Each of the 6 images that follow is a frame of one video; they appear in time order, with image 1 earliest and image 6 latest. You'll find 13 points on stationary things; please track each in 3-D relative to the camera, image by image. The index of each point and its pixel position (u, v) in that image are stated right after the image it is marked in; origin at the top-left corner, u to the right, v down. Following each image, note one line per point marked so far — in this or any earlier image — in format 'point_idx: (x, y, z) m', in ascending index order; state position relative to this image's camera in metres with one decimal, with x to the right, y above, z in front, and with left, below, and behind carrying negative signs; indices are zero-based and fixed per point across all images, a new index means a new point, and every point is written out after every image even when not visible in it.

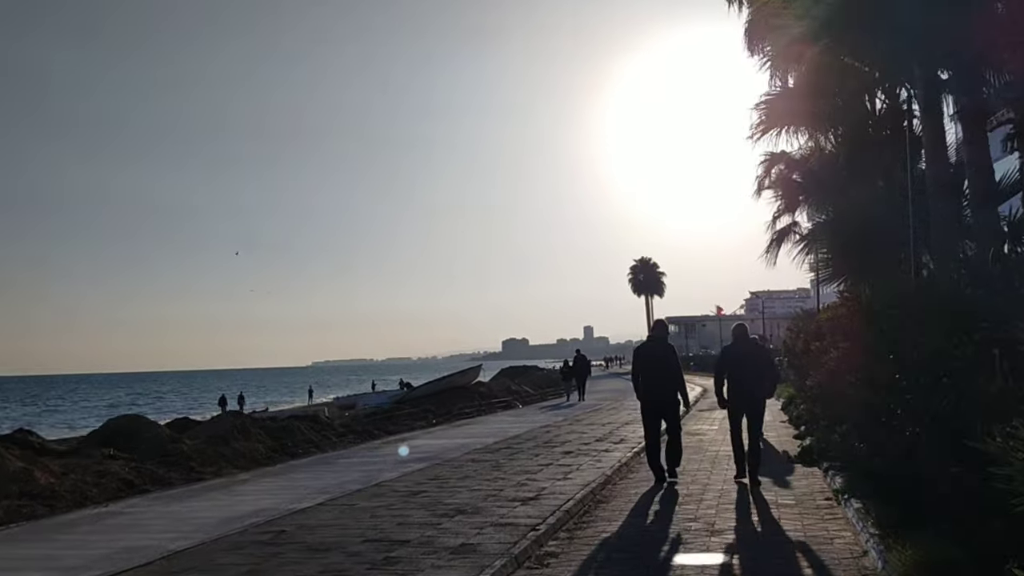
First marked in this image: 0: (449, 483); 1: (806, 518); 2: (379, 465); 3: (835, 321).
0: (-0.8, -2.4, +13.2) m
1: (+2.9, -2.3, +10.6) m
2: (-2.2, -2.9, +17.5) m
3: (+4.4, -0.4, +14.3) m
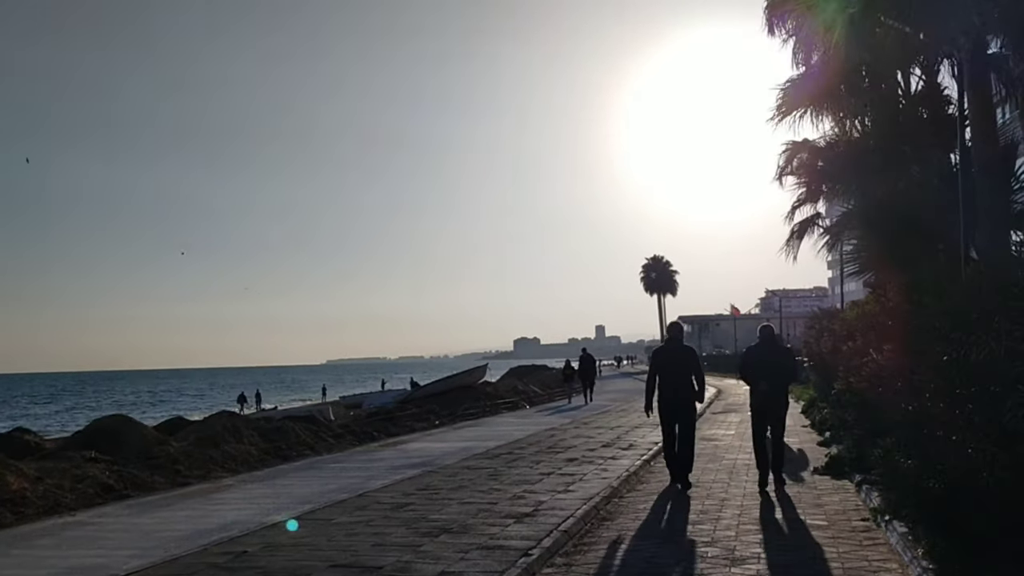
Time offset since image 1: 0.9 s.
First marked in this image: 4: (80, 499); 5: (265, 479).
0: (-0.8, -2.3, +12.0) m
1: (+2.8, -2.2, +9.3) m
2: (-2.2, -2.8, +16.3) m
3: (+4.3, -0.3, +13.0) m
4: (-5.6, -2.7, +13.9) m
5: (-3.6, -2.8, +15.7) m
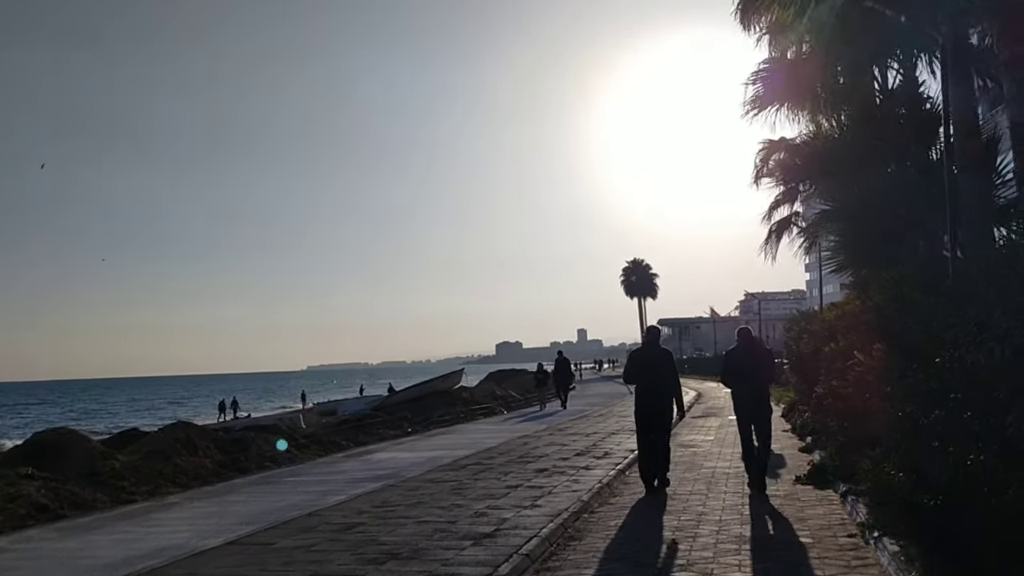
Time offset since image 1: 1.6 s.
0: (-1.2, -2.3, +11.0) m
1: (+2.5, -2.2, +8.5) m
2: (-2.6, -2.8, +15.4) m
3: (+3.9, -0.3, +12.2) m
4: (-6.0, -2.8, +12.9) m
5: (-4.1, -2.9, +14.7) m
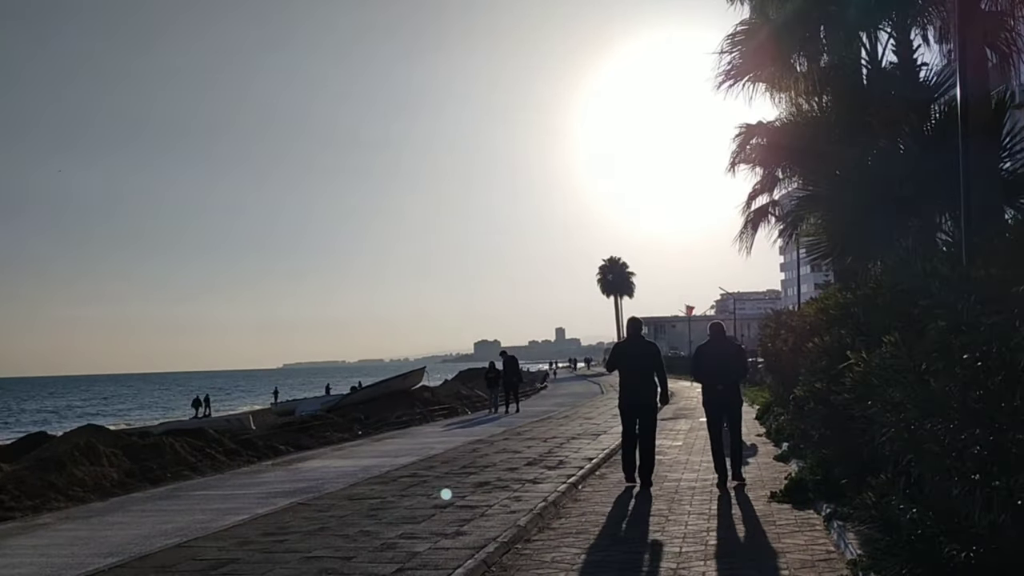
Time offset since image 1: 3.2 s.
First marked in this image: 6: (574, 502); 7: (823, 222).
0: (-1.9, -2.1, +9.0) m
1: (+1.8, -2.0, +6.5) m
2: (-3.4, -2.6, +13.3) m
3: (+3.2, -0.2, +10.3) m
4: (-6.8, -2.6, +10.8) m
5: (-4.9, -2.7, +12.6) m
6: (+0.7, -2.4, +11.9) m
7: (+4.1, +0.9, +14.2) m
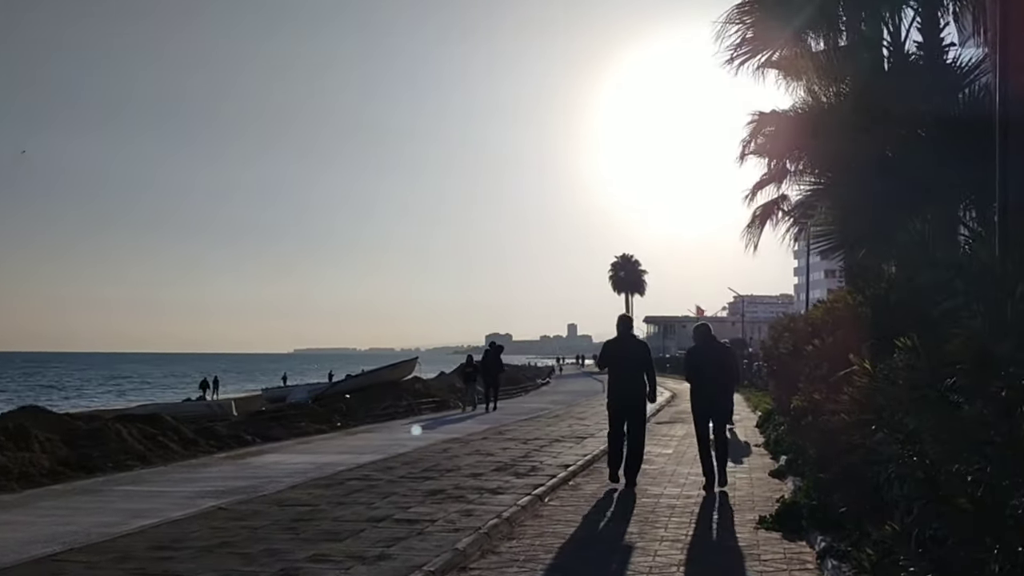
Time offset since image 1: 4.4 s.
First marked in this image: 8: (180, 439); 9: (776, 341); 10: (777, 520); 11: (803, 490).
0: (-2.4, -1.9, +7.5) m
1: (+1.3, -2.0, +5.0) m
2: (-3.9, -2.3, +11.8) m
3: (+2.8, -0.1, +8.7) m
4: (-7.3, -2.2, +9.4) m
5: (-5.3, -2.3, +11.2) m
6: (+0.2, -2.2, +10.4) m
7: (+3.8, +0.9, +12.6) m
8: (-5.9, -2.7, +19.3) m
9: (+4.4, -0.9, +17.7) m
10: (+2.5, -2.1, +9.8) m
11: (+2.8, -1.9, +10.1) m
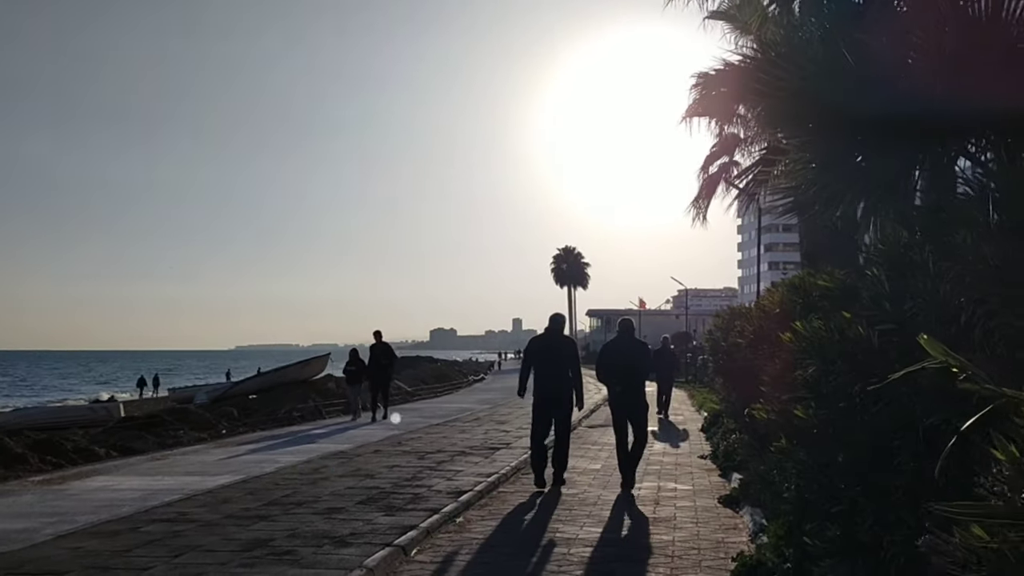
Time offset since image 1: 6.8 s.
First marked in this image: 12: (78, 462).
0: (-3.3, -1.7, +4.2) m
1: (+0.5, -1.8, +1.9) m
2: (-5.0, -2.1, +8.5) m
3: (+1.8, +0.1, +5.7) m
4: (-8.3, -2.0, +5.8) m
5: (-6.4, -2.1, +7.8) m
6: (-0.8, -2.0, +7.2) m
7: (+2.6, +1.1, +9.6) m
8: (-7.5, -2.4, +15.9) m
9: (+2.9, -0.6, +14.8) m
10: (+1.4, -1.9, +6.8) m
11: (+1.7, -1.7, +7.1) m
12: (-6.7, -2.6, +16.6) m
